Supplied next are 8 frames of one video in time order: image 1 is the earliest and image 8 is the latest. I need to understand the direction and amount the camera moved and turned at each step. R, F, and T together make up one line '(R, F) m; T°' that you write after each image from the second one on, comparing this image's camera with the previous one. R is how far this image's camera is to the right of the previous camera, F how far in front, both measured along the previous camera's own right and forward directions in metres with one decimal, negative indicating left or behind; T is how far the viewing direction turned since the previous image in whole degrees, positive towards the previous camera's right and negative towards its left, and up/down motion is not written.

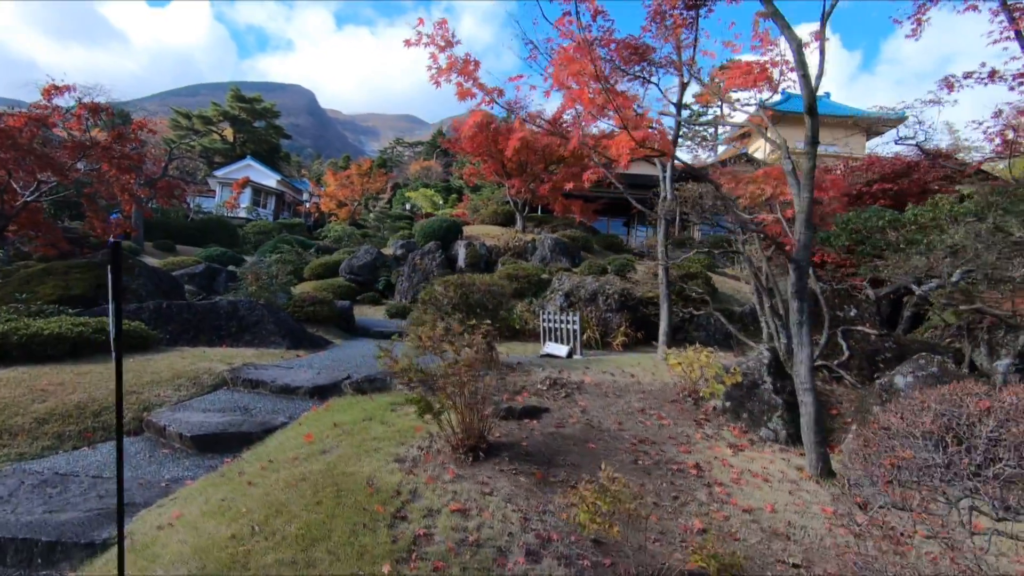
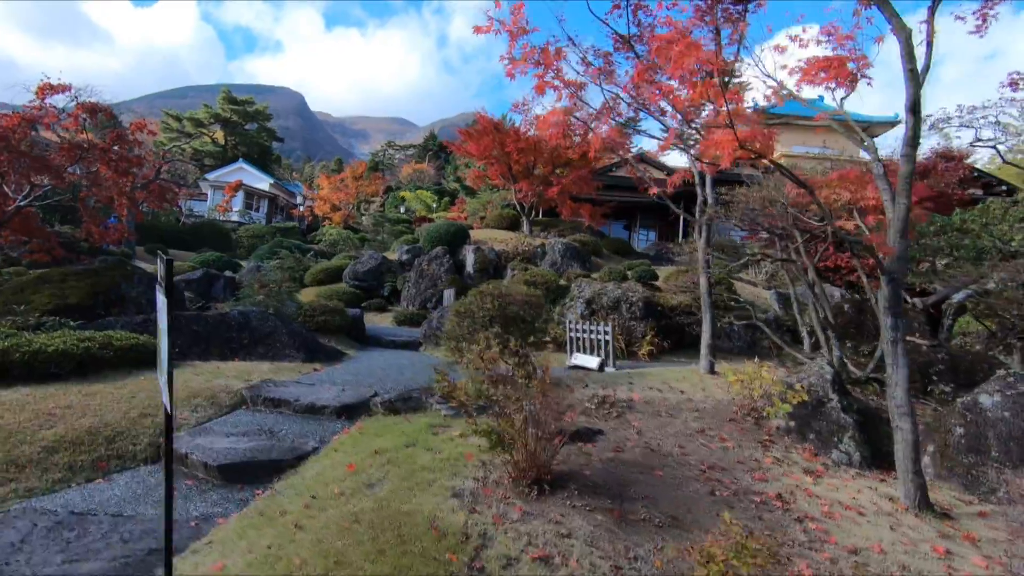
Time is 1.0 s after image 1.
(-0.6, +0.4) m; +1°
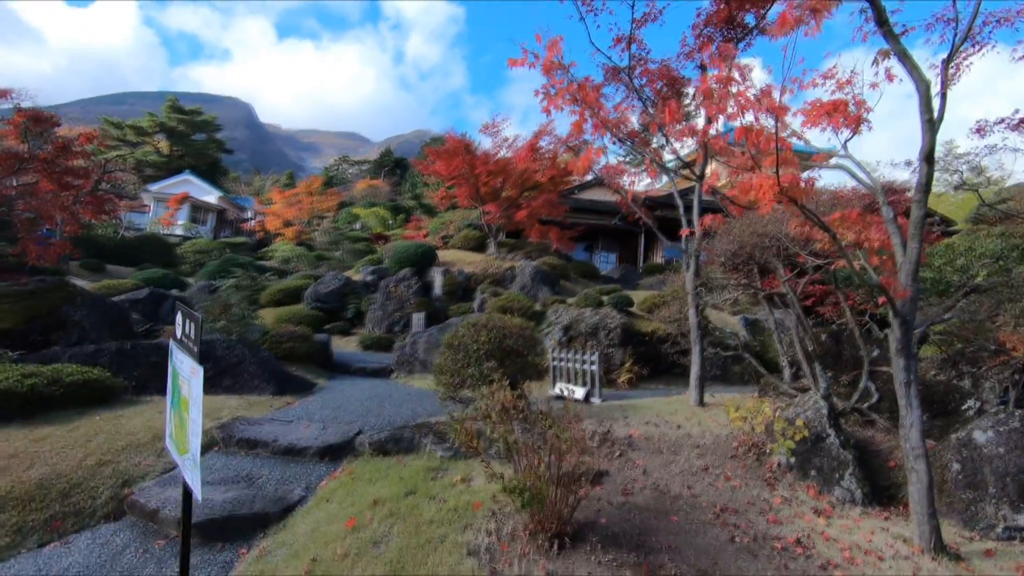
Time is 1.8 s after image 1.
(-0.5, +0.2) m; +5°
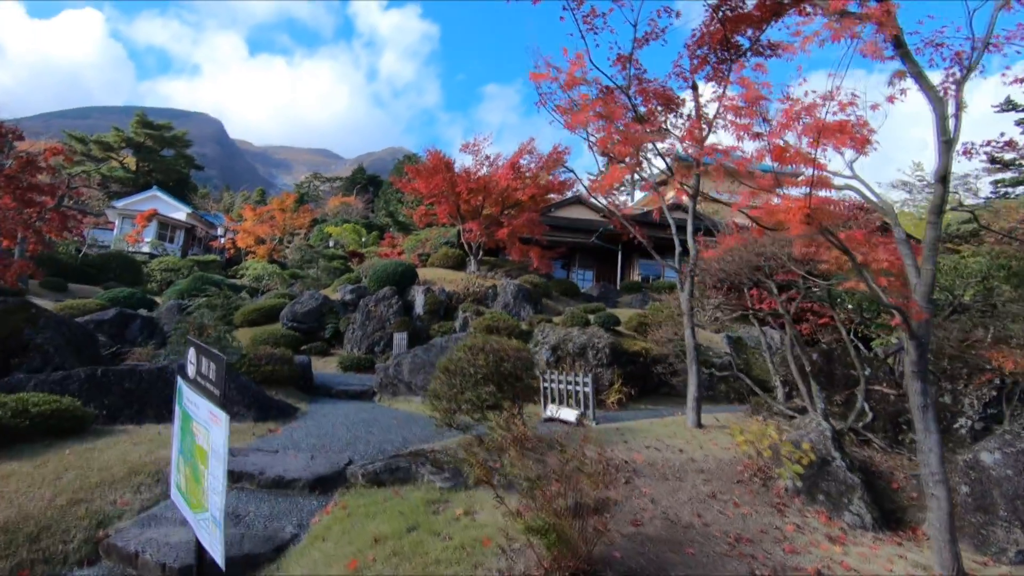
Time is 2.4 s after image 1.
(-0.3, +0.2) m; +3°
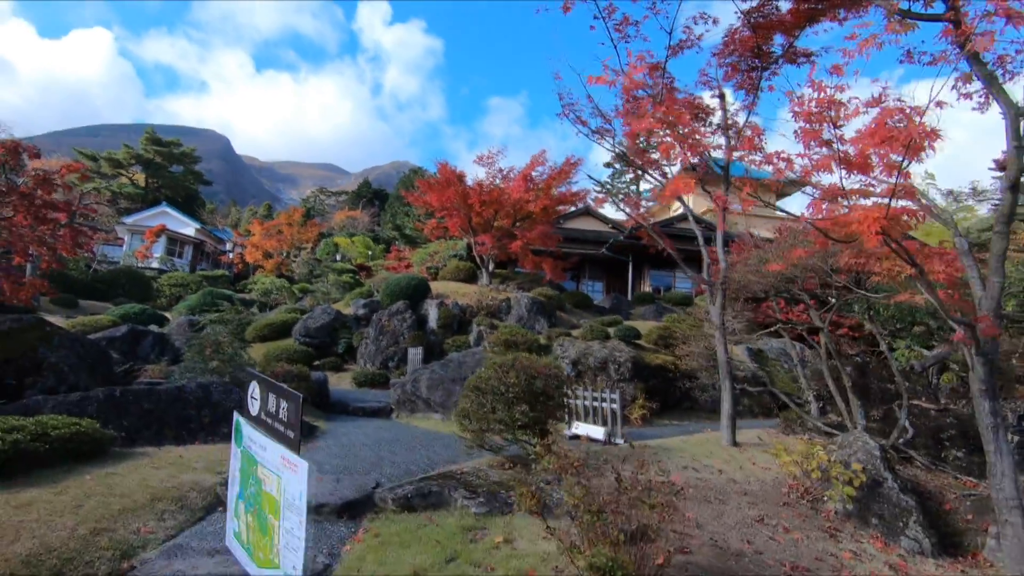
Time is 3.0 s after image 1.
(-0.3, +0.2) m; -1°
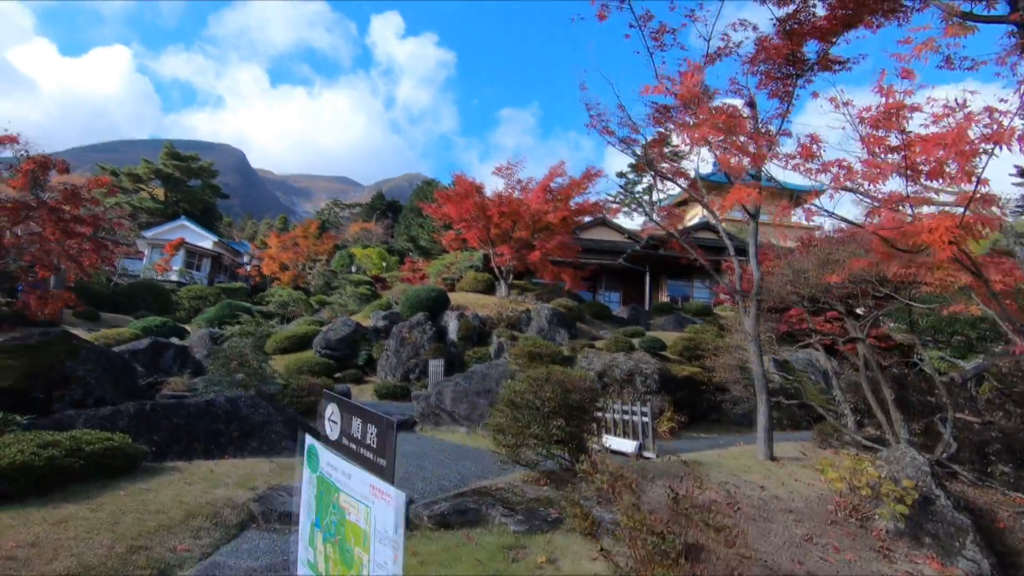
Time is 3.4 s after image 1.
(-0.2, +0.1) m; -1°
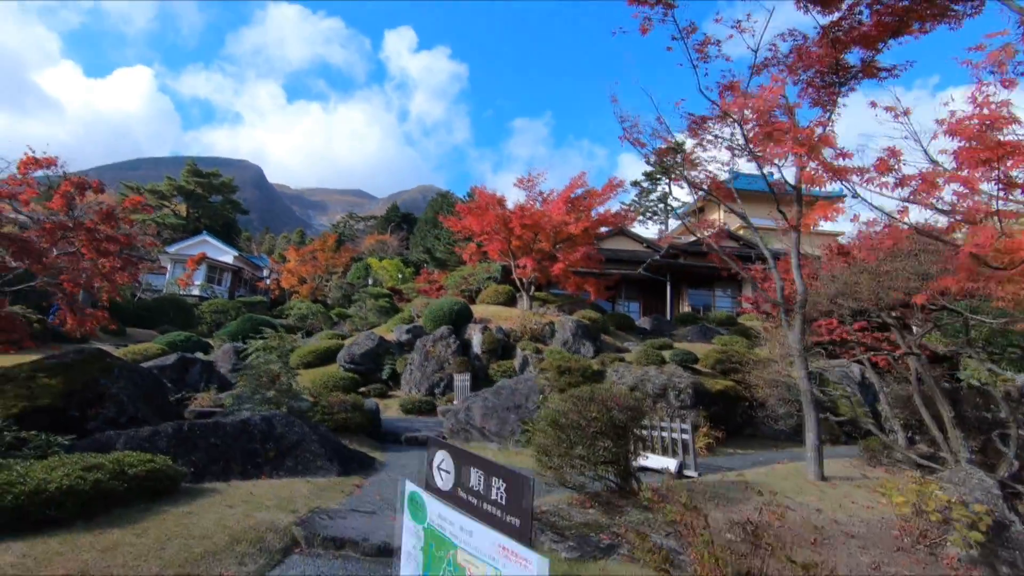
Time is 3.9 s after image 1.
(-0.3, +0.1) m; -2°
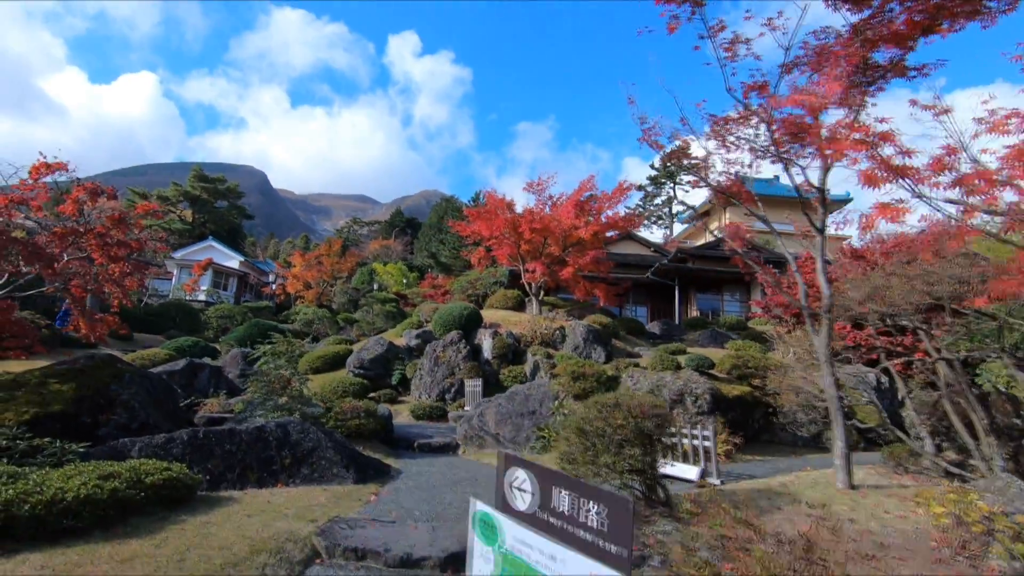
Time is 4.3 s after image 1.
(-0.2, +0.1) m; 0°
